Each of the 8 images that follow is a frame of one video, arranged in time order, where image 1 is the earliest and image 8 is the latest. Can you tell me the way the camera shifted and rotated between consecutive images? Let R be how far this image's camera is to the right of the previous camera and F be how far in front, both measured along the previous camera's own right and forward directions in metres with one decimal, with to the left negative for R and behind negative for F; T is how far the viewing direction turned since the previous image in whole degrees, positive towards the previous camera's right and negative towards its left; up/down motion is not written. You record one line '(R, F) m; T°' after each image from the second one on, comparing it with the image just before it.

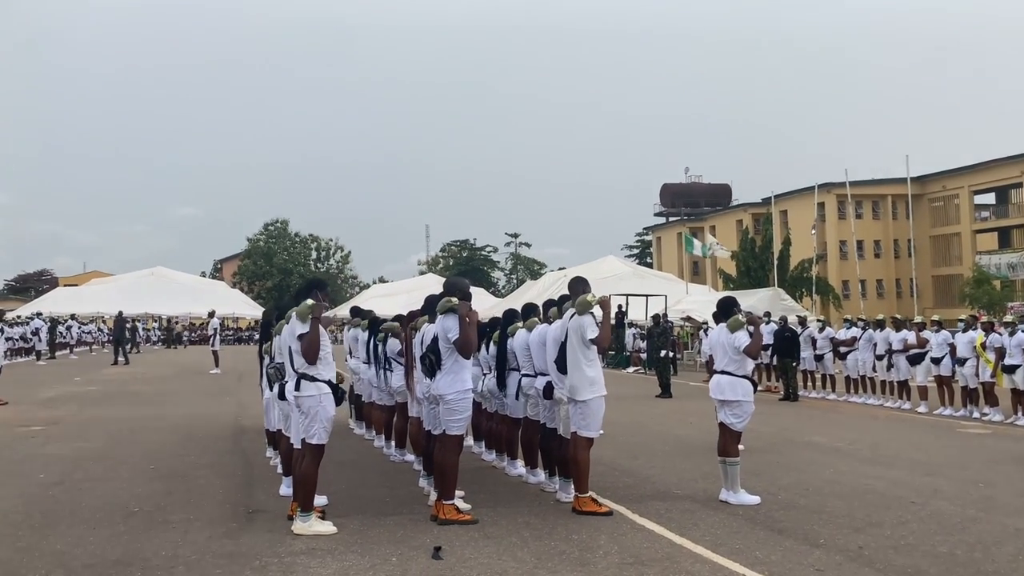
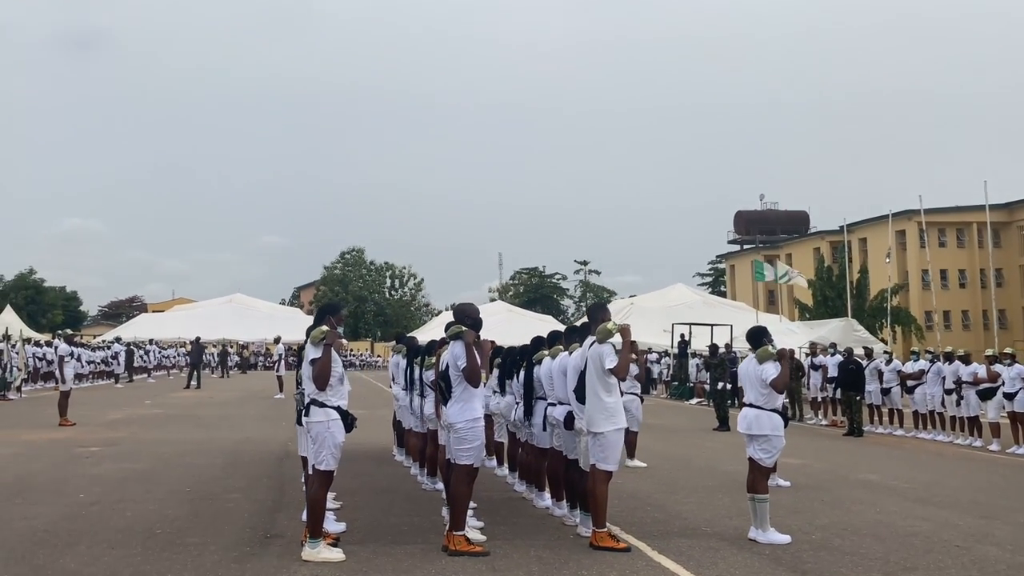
(+0.5, +0.1) m; -5°
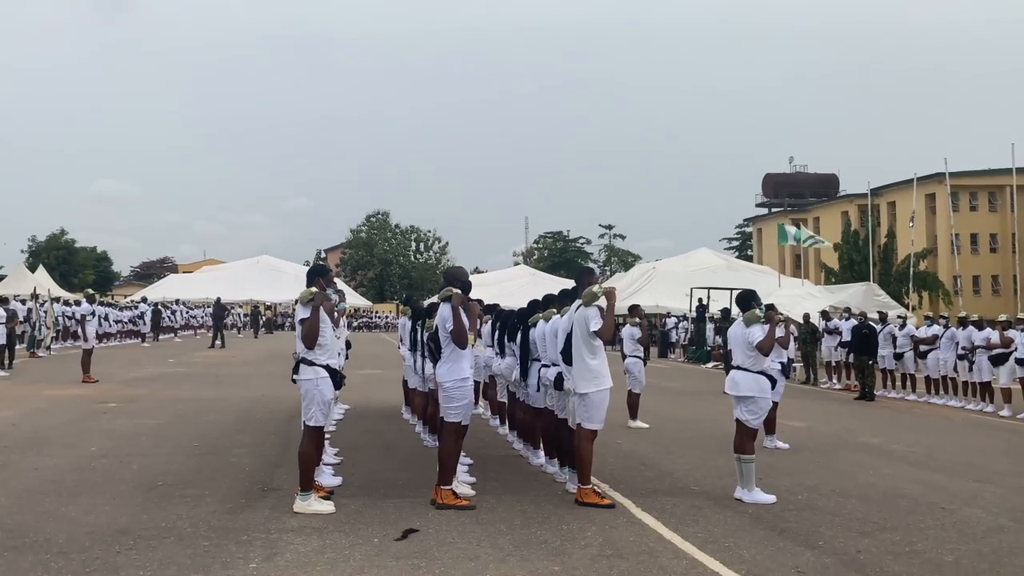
(+0.3, -0.1) m; -2°
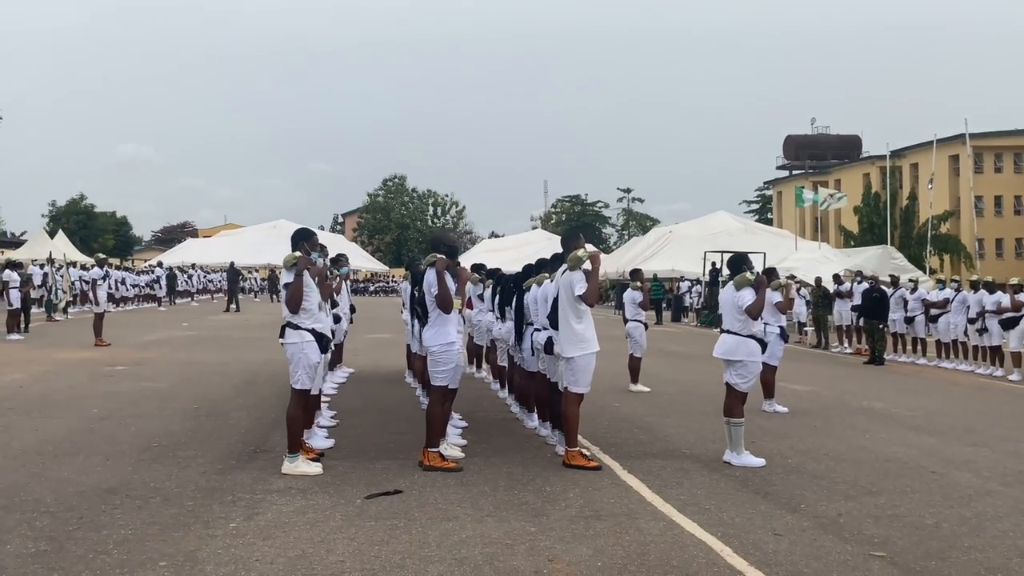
(+0.3, 0.0) m; -1°
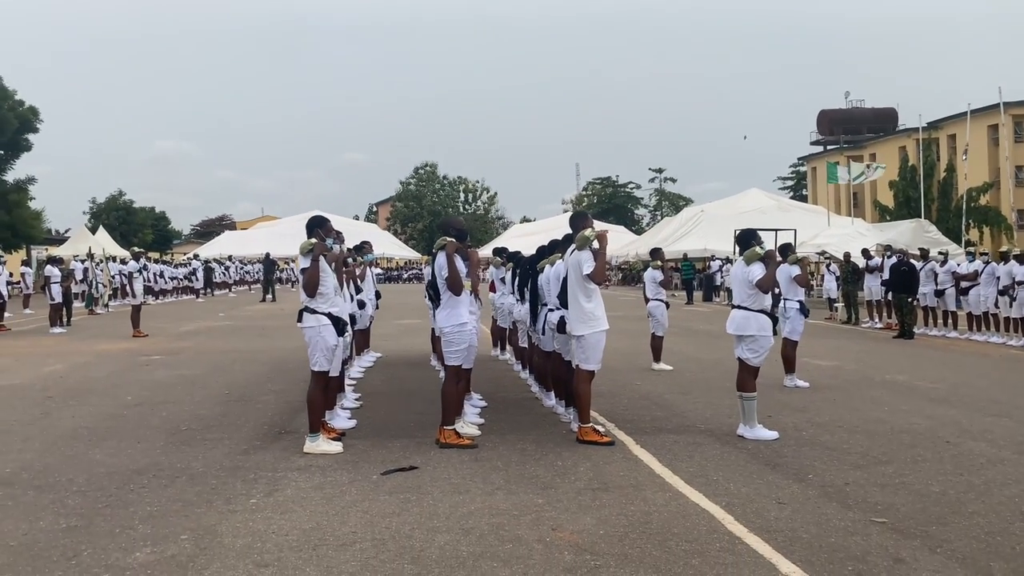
(+0.2, -0.1) m; -2°
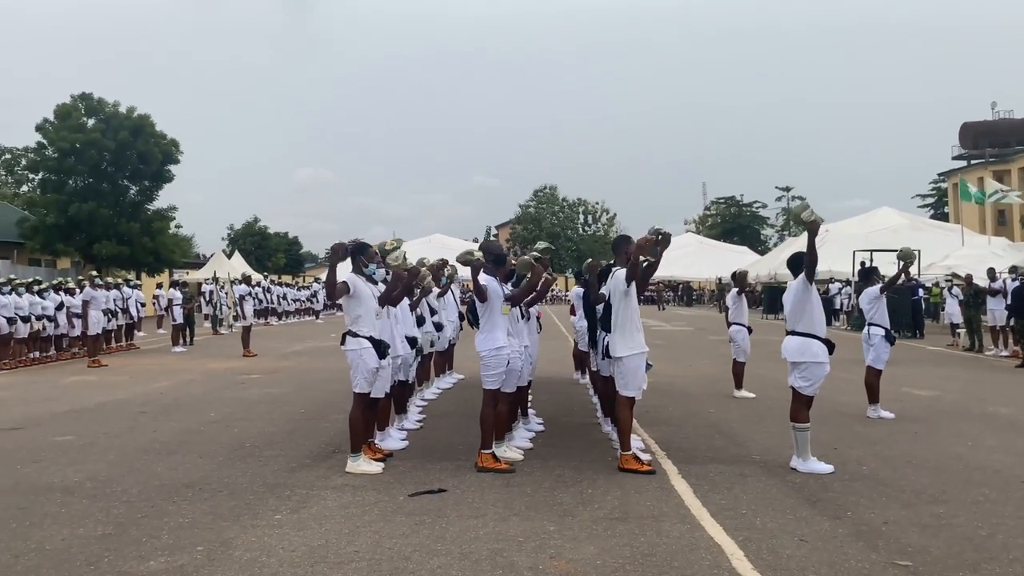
(+0.8, 0.0) m; -9°
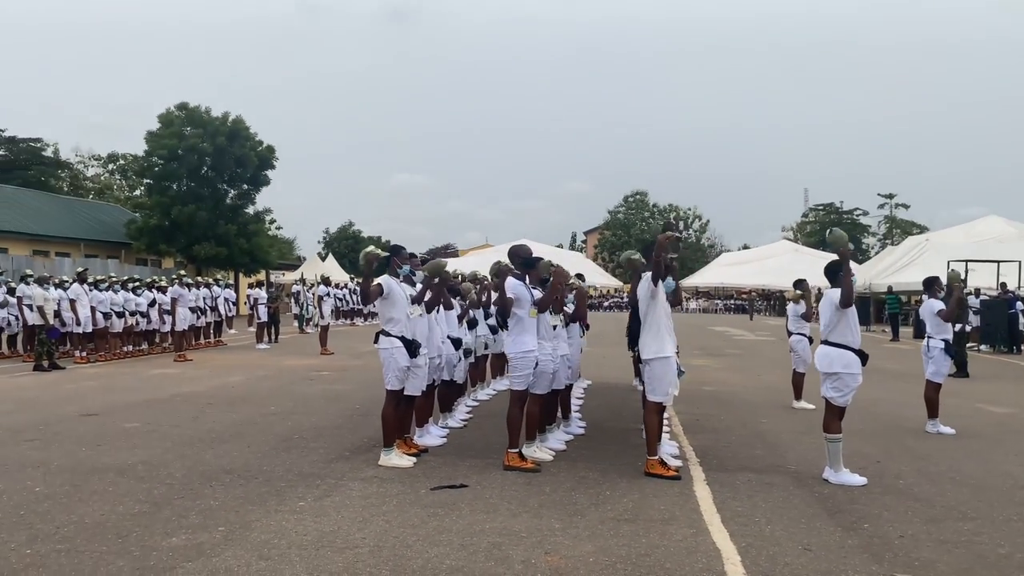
(+0.6, -0.1) m; -6°
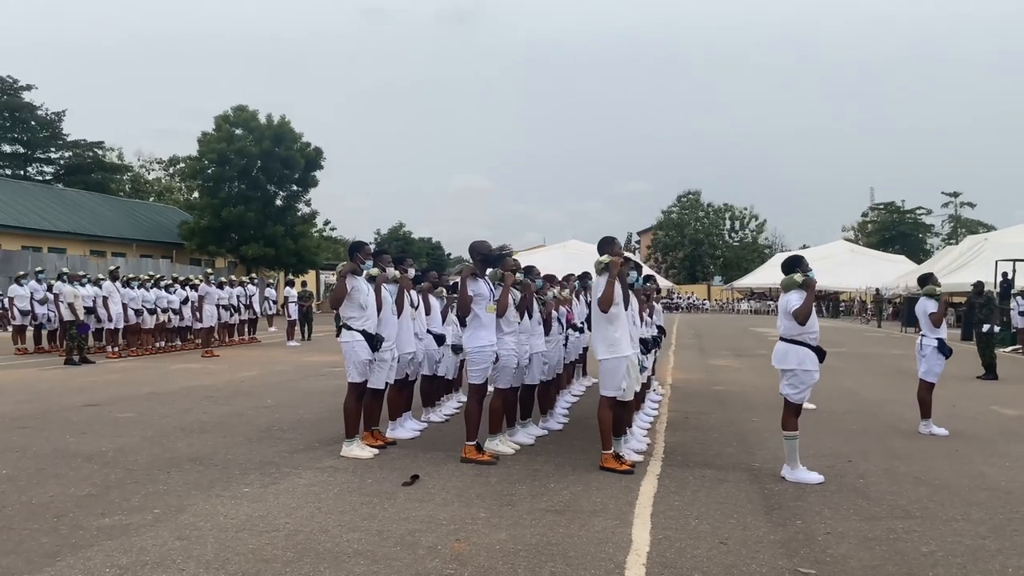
(+0.9, -0.1) m; -4°
